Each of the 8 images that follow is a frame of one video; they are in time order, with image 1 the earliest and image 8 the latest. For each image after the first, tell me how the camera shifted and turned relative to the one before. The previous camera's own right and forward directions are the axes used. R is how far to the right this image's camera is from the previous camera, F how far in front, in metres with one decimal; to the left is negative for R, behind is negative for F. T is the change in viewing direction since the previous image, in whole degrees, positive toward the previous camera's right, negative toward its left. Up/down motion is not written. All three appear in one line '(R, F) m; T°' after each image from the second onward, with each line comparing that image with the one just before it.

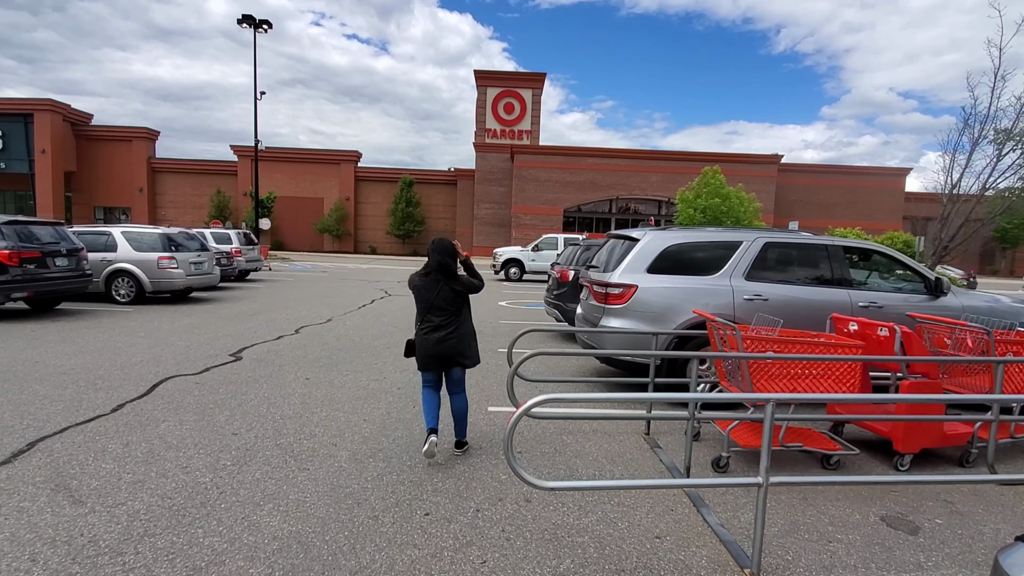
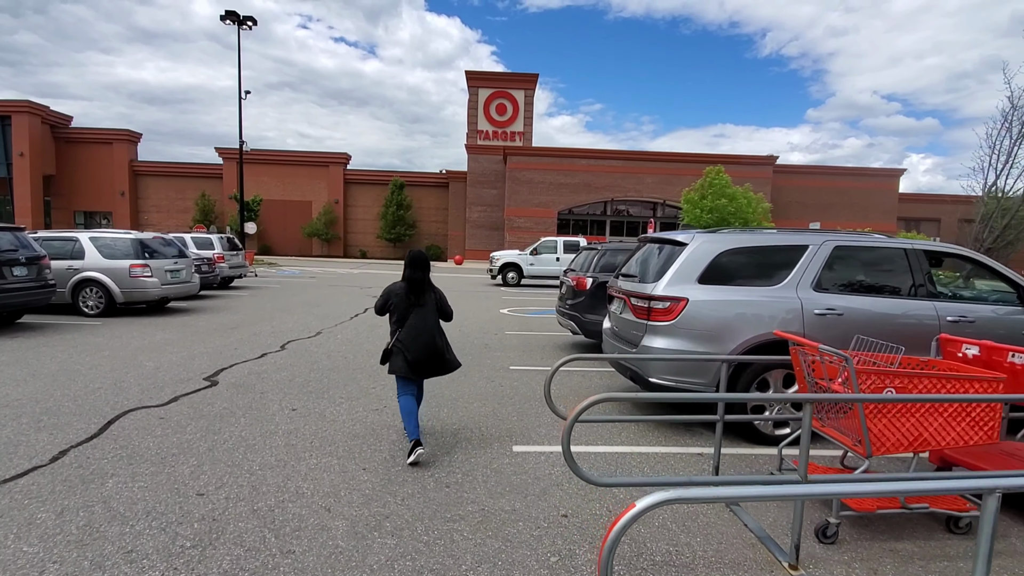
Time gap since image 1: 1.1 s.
(-0.3, +0.9) m; +1°
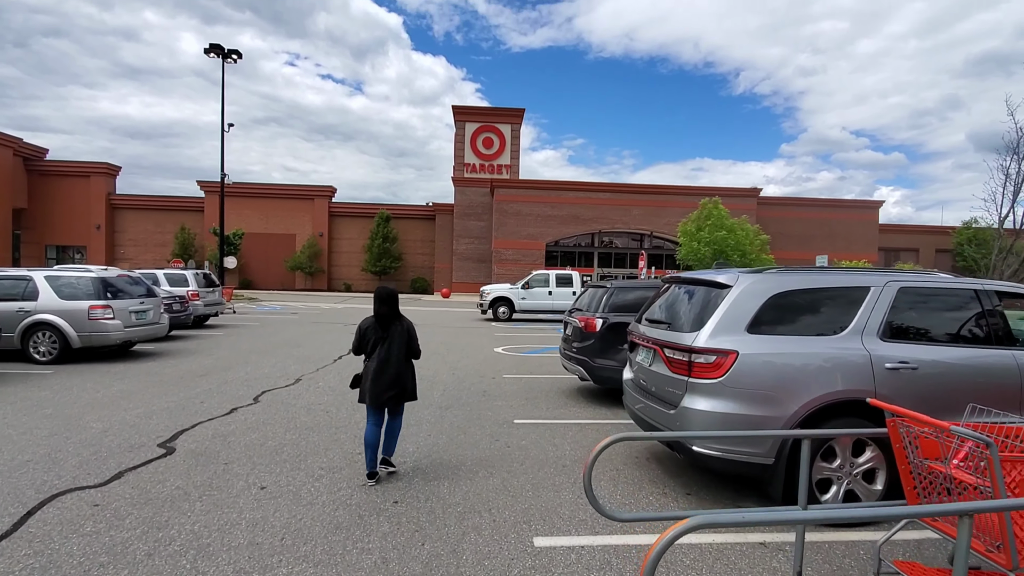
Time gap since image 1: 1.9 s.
(-0.2, +0.7) m; +2°
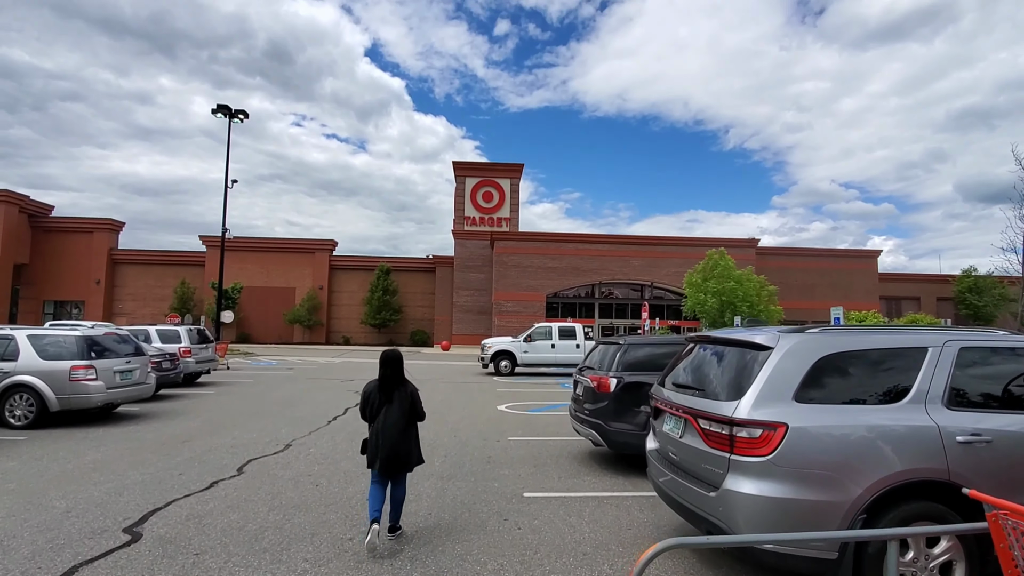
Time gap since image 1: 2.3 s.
(-0.1, +0.4) m; 0°
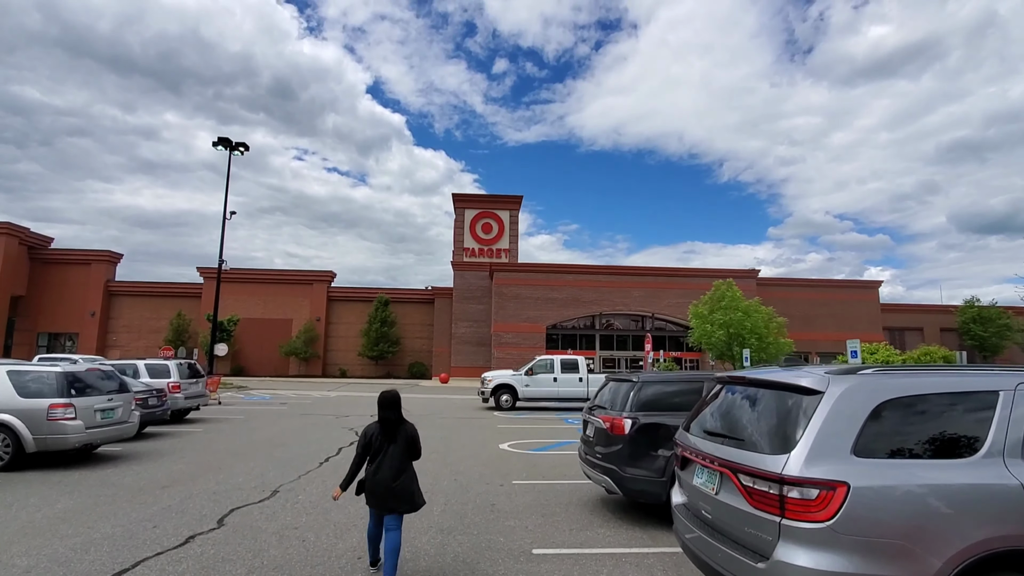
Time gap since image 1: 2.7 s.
(-0.1, +0.4) m; 0°
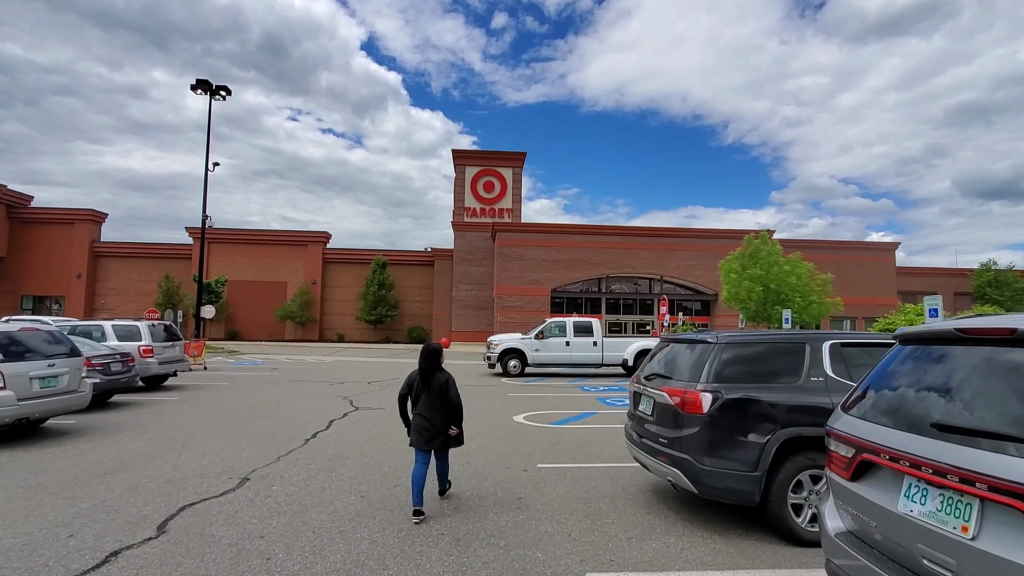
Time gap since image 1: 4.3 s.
(-0.4, +1.8) m; 0°
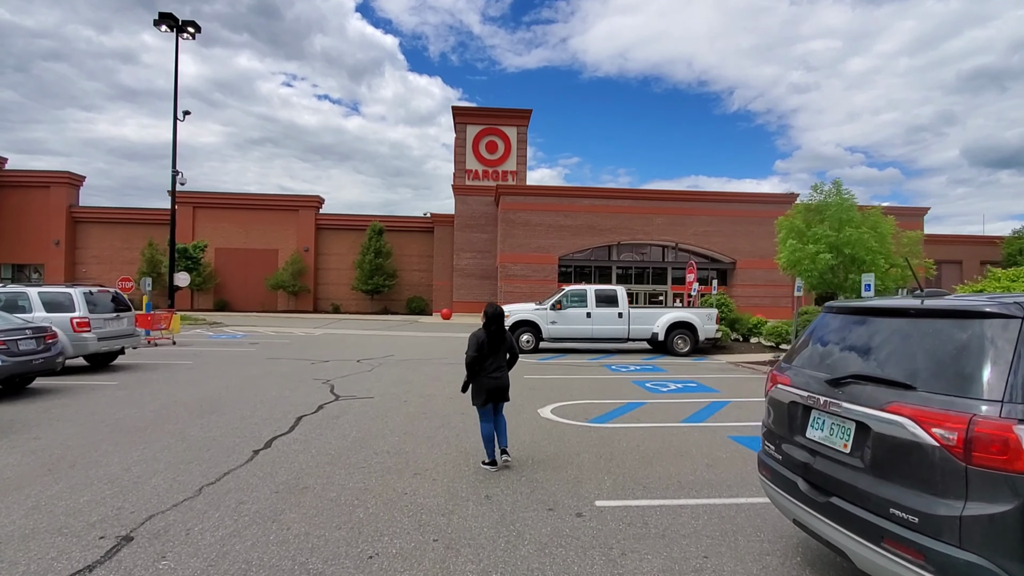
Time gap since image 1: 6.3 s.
(-0.4, +2.6) m; 0°
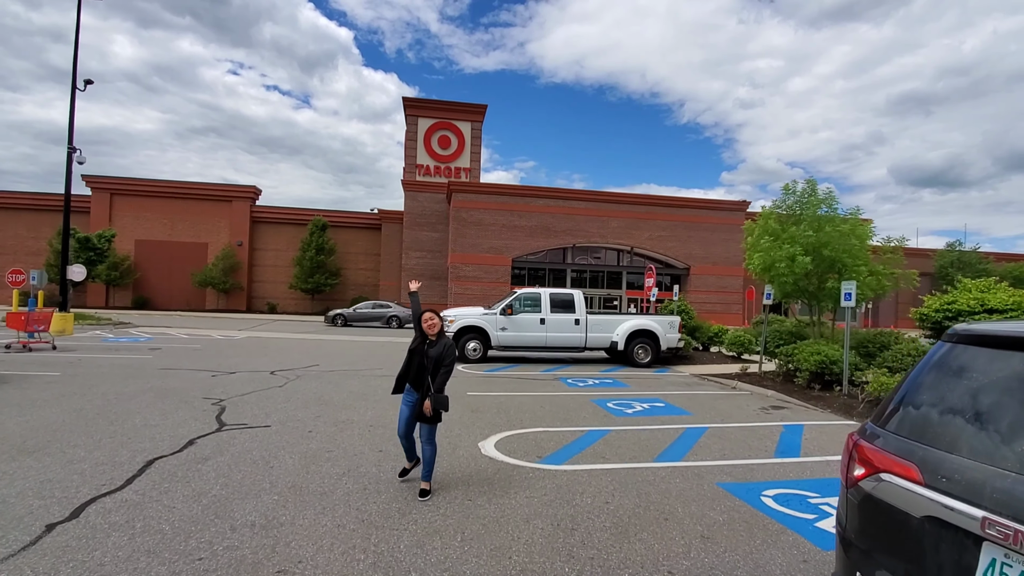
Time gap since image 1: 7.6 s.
(+0.2, +1.7) m; +5°
